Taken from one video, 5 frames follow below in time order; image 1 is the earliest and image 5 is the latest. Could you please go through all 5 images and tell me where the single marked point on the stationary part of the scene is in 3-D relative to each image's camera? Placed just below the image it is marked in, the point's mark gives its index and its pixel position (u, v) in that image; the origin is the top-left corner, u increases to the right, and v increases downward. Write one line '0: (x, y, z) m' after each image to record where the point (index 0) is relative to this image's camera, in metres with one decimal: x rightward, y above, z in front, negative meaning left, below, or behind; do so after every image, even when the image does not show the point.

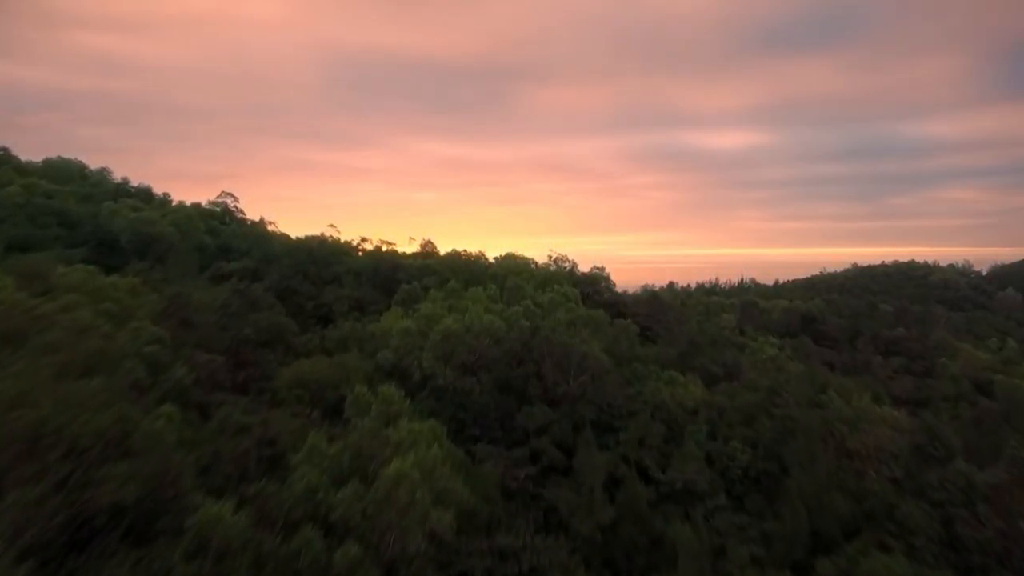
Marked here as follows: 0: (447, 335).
0: (-2.4, -1.7, +17.9) m
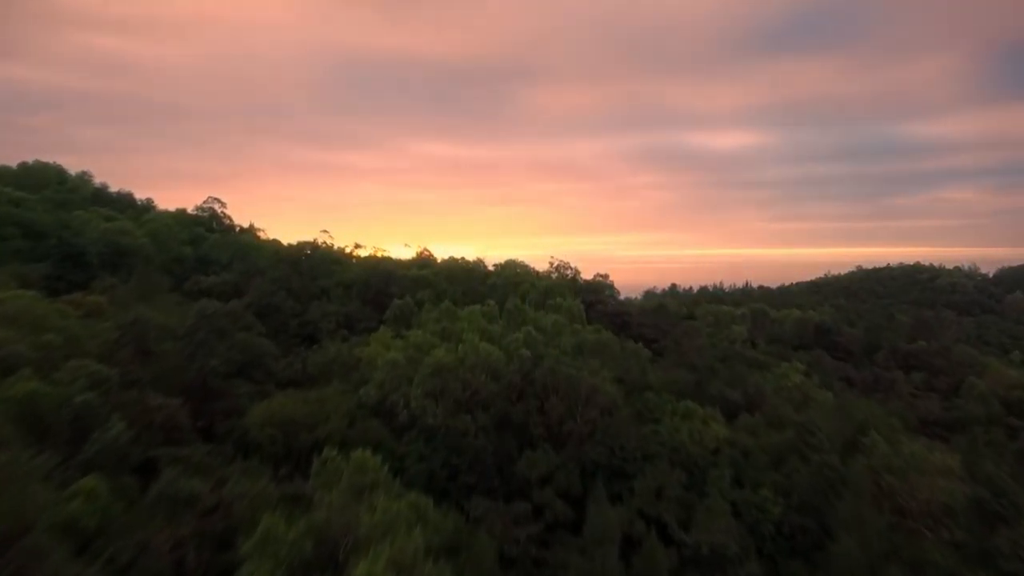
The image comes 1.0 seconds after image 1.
0: (-2.4, -2.6, +15.9) m
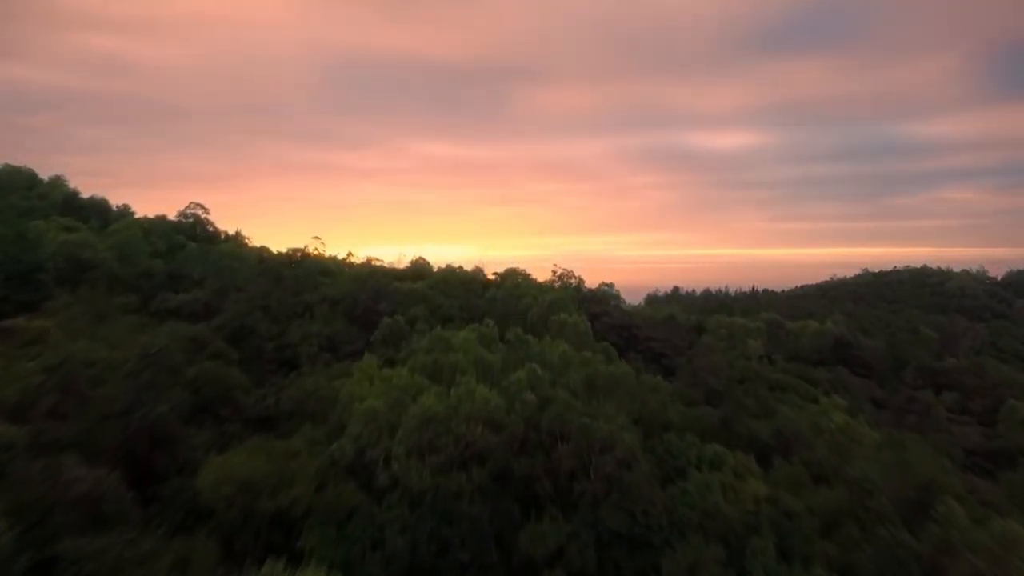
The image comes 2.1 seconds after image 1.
0: (-2.3, -3.5, +13.4) m
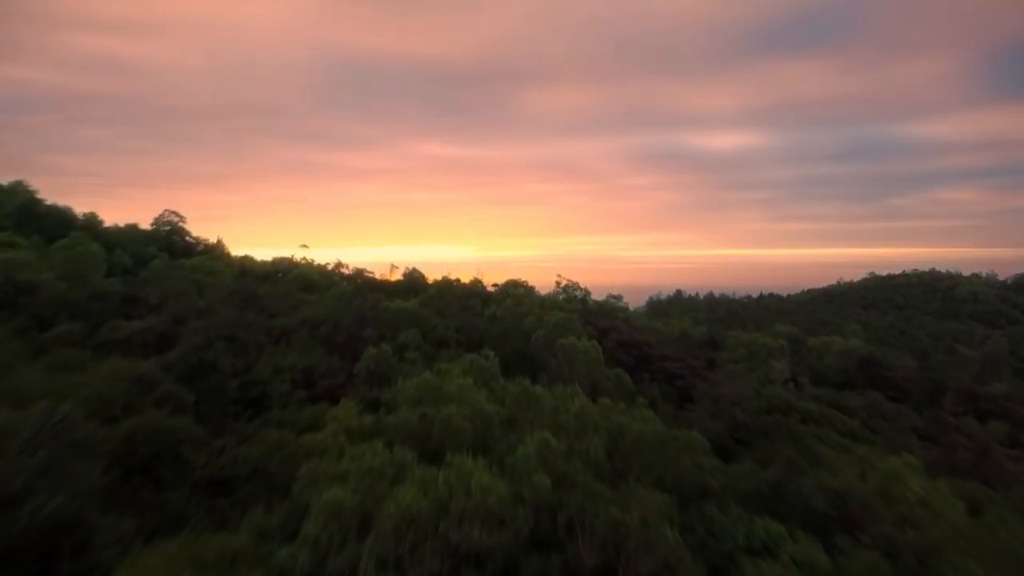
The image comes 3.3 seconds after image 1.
0: (-2.2, -4.6, +10.2) m
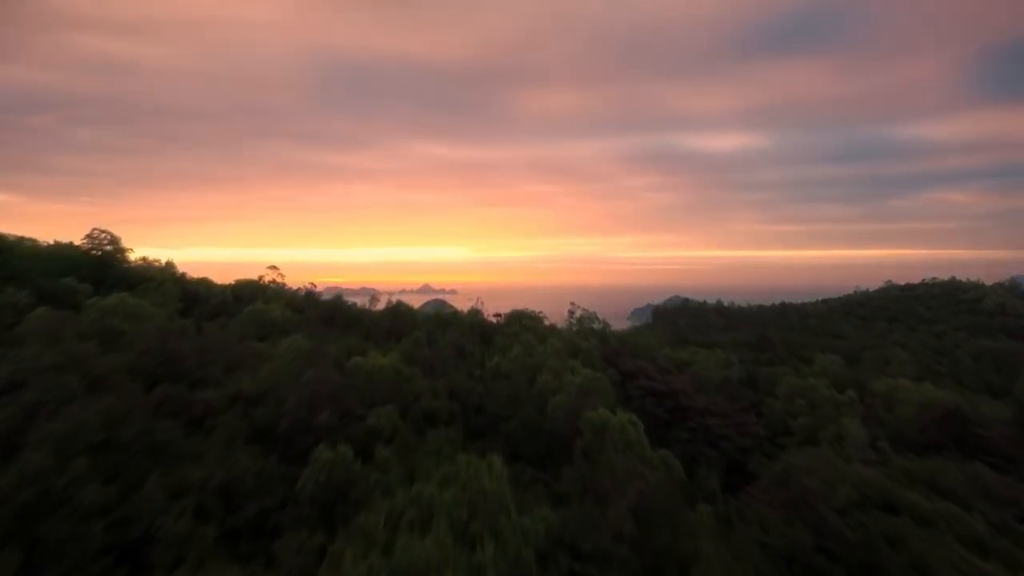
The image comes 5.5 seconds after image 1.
0: (-1.7, -6.9, +3.3) m
